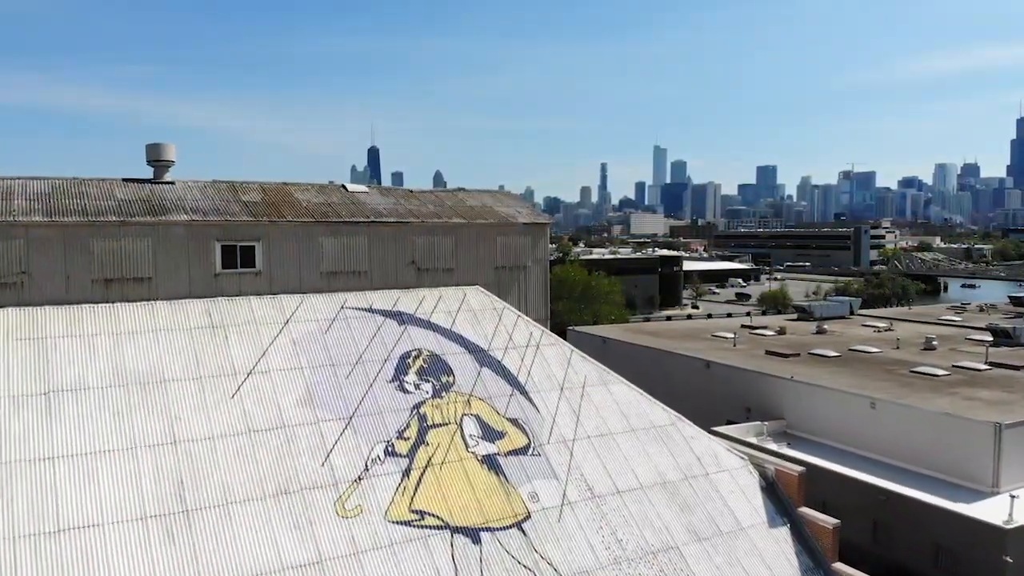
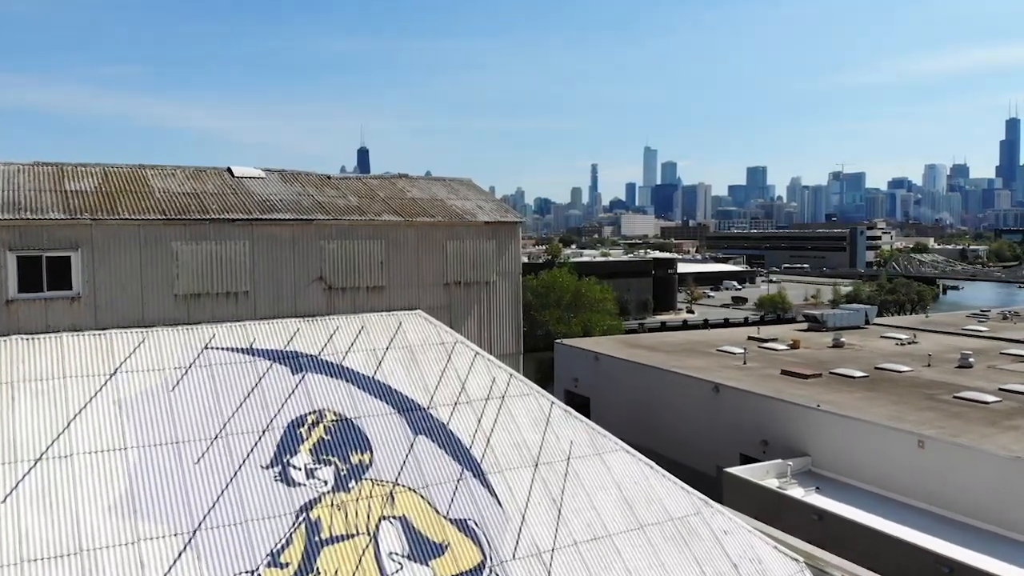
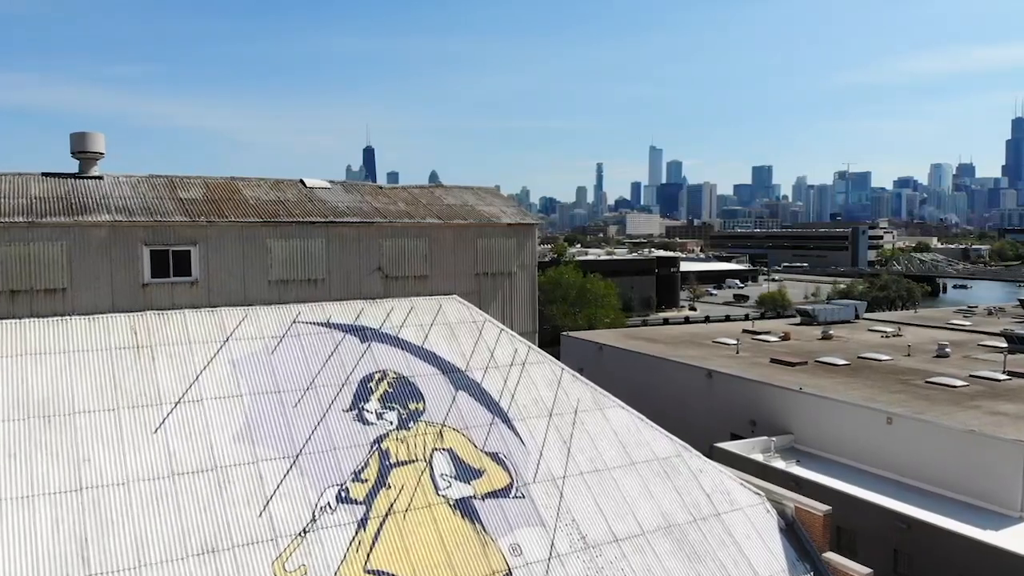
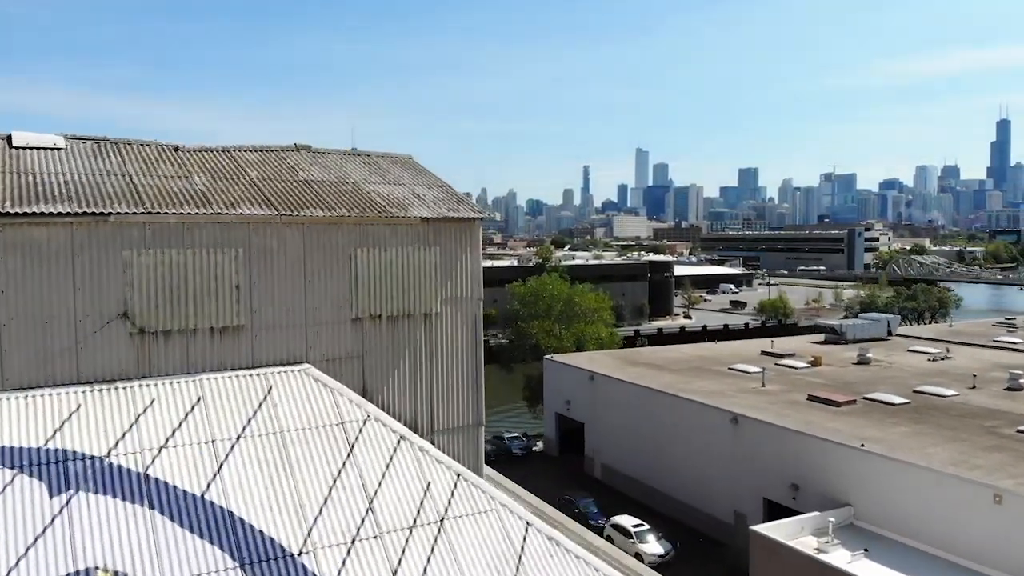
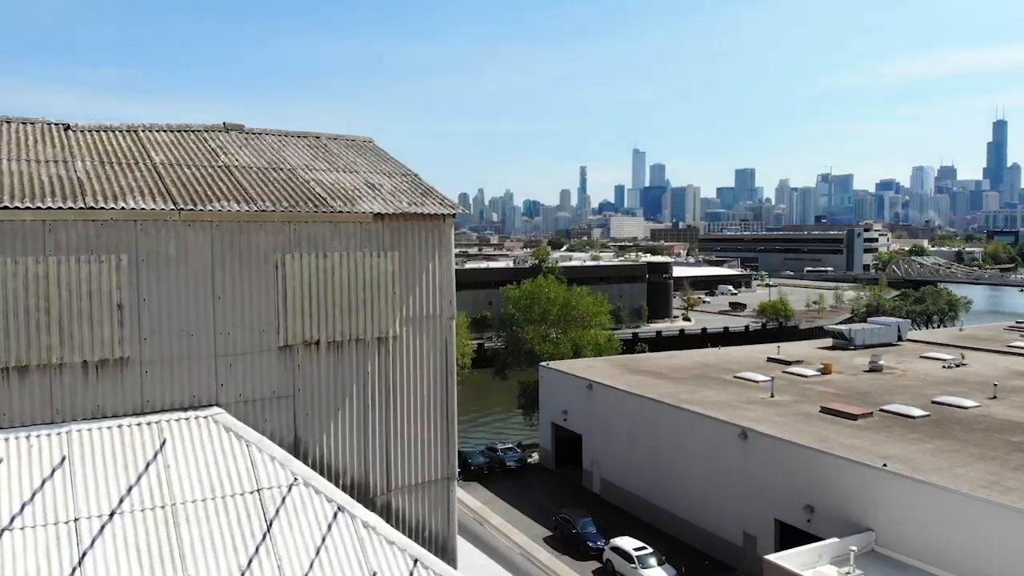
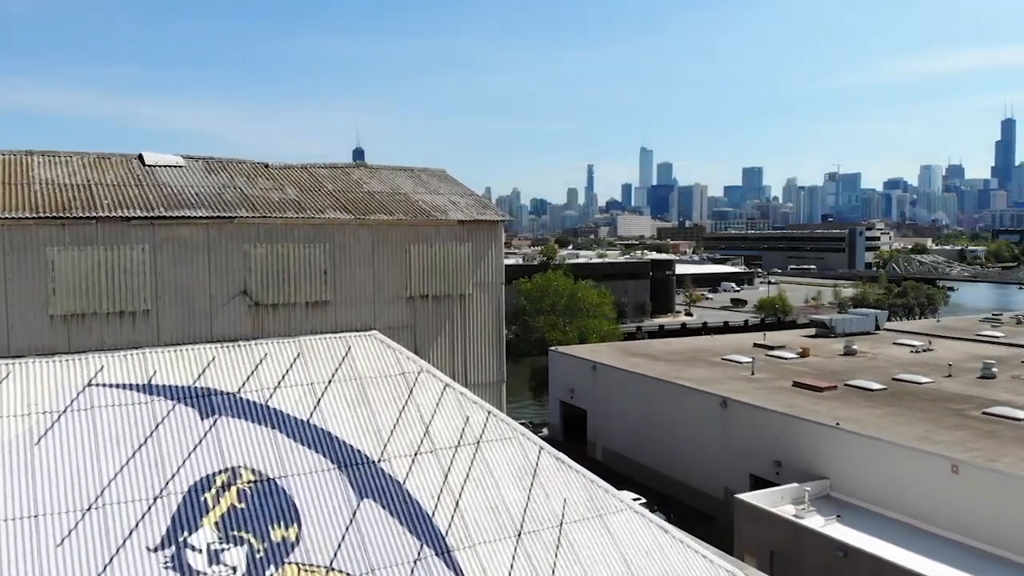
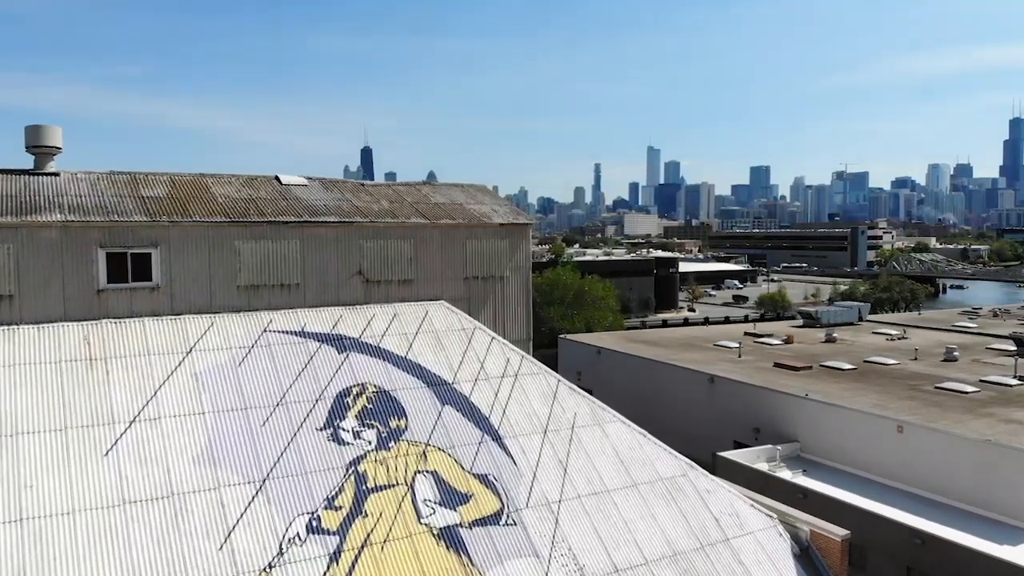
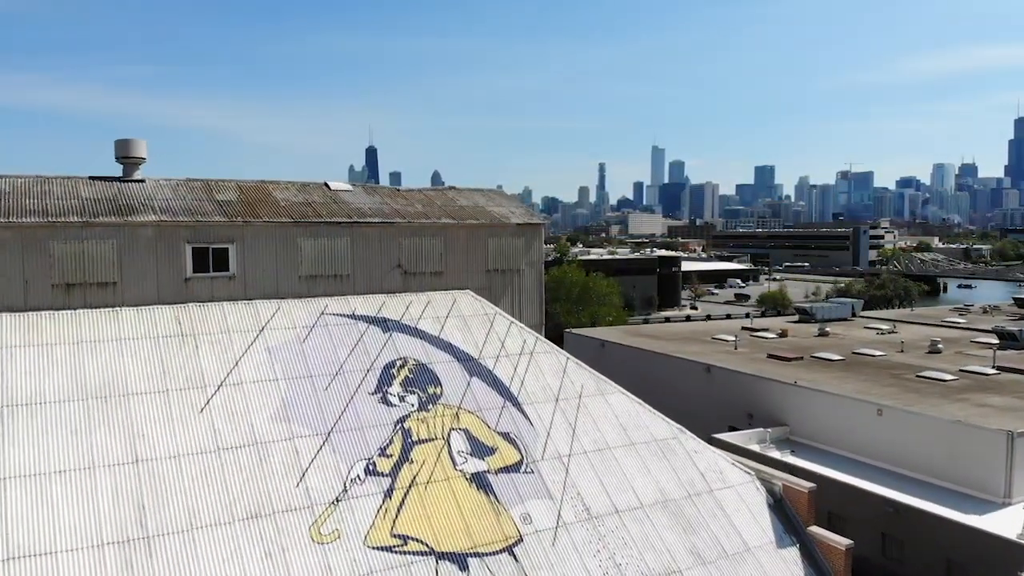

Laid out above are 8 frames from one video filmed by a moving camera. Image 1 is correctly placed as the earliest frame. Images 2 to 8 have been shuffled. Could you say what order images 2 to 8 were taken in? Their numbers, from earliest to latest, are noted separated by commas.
8, 3, 7, 2, 6, 4, 5
